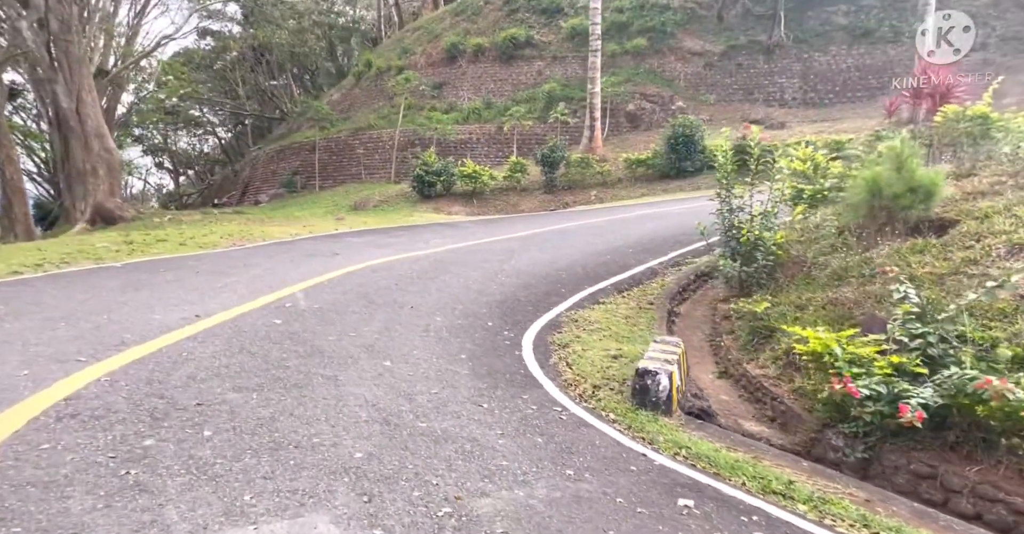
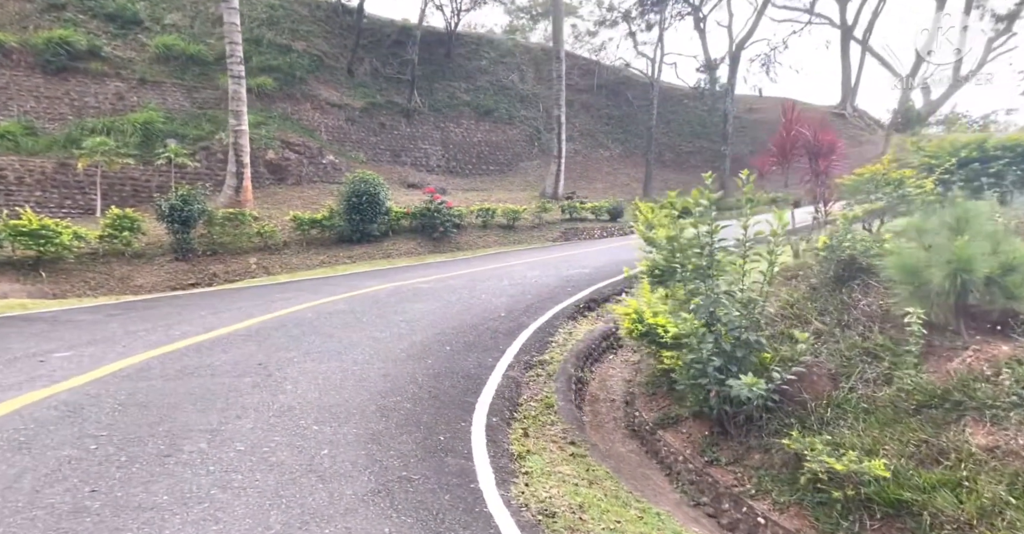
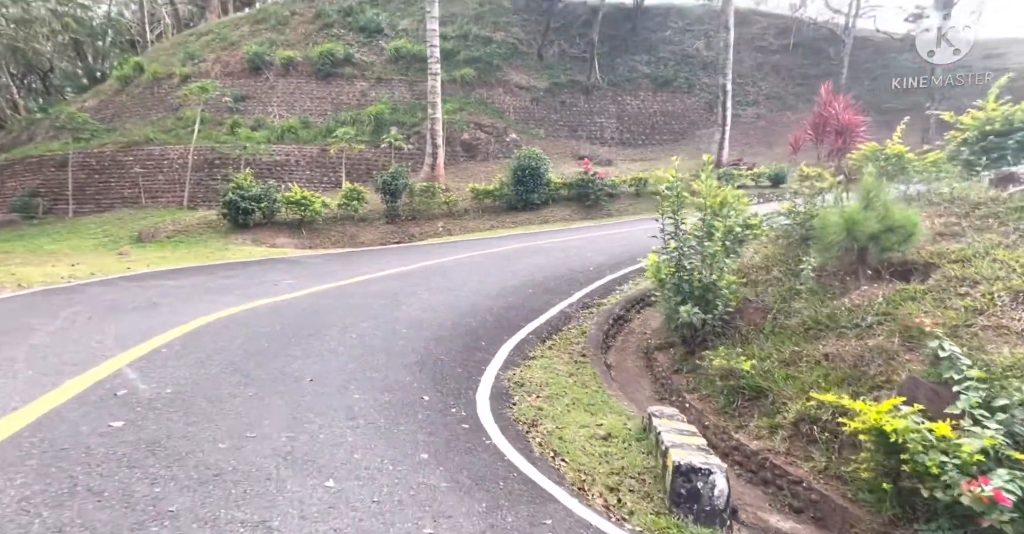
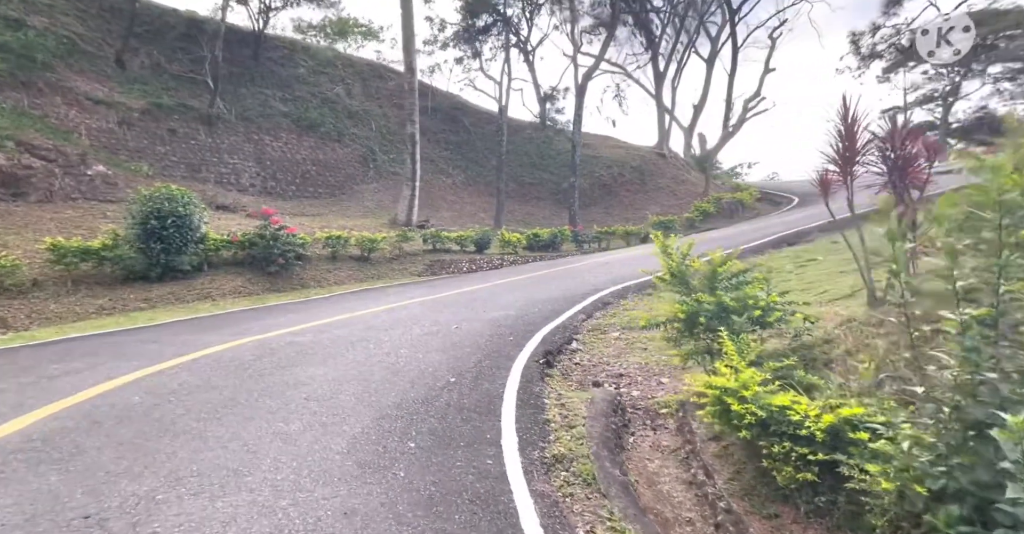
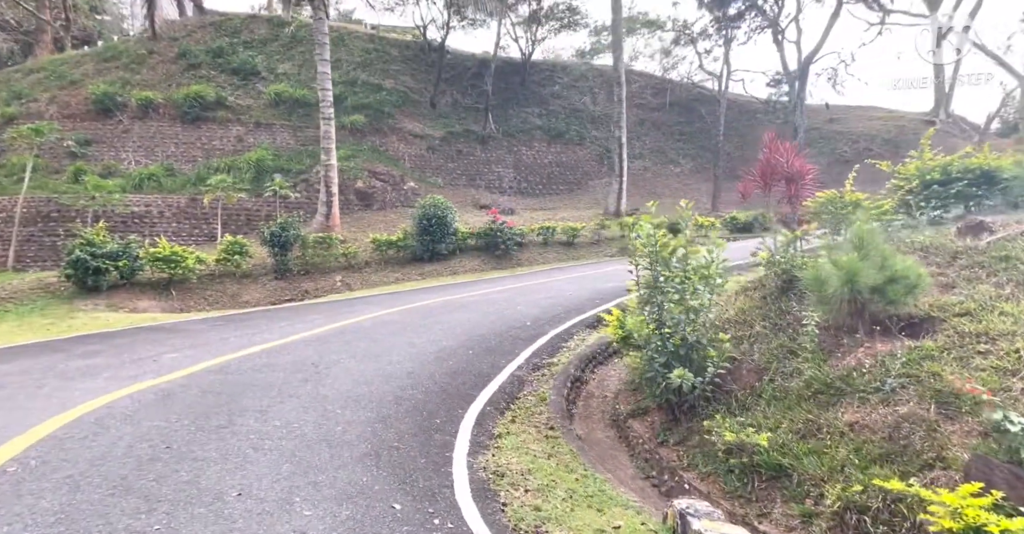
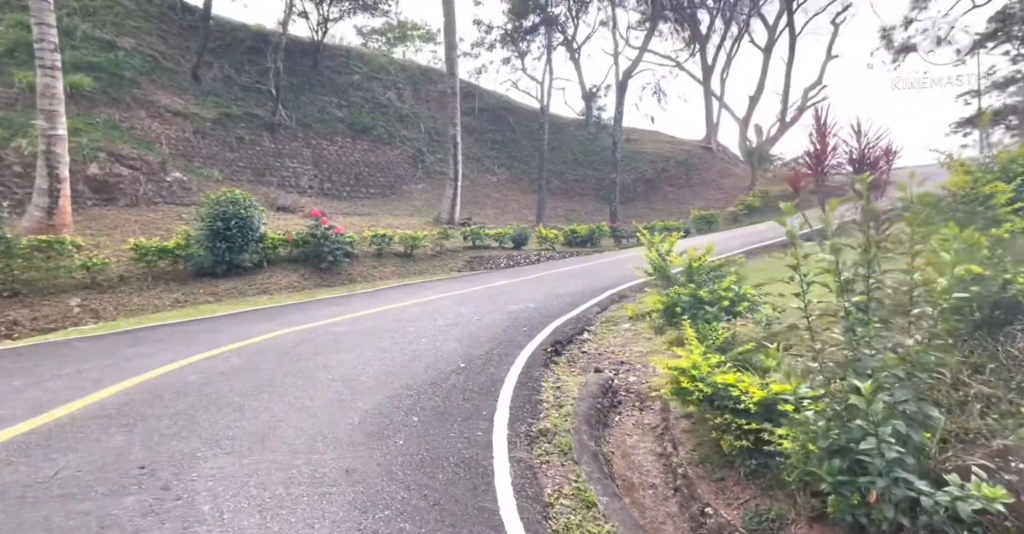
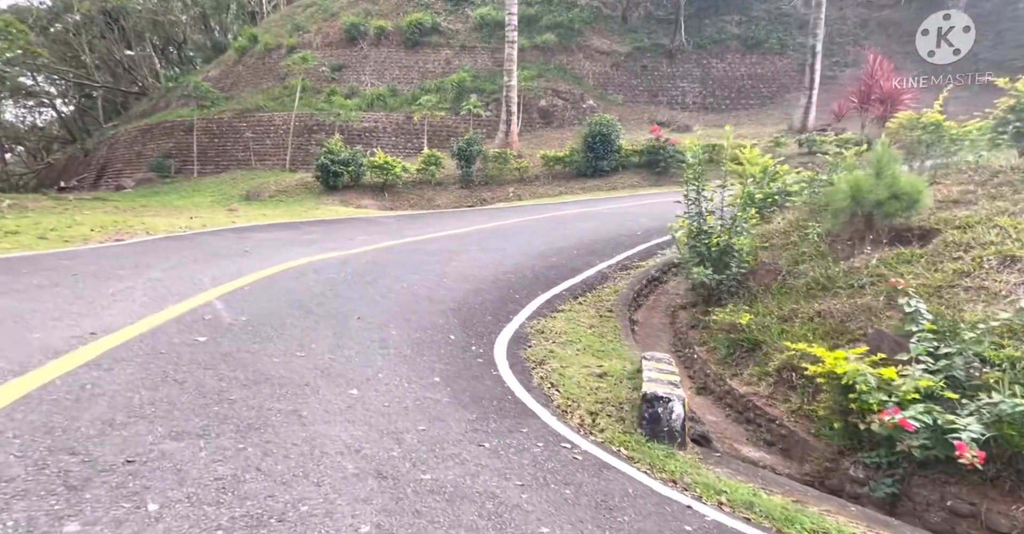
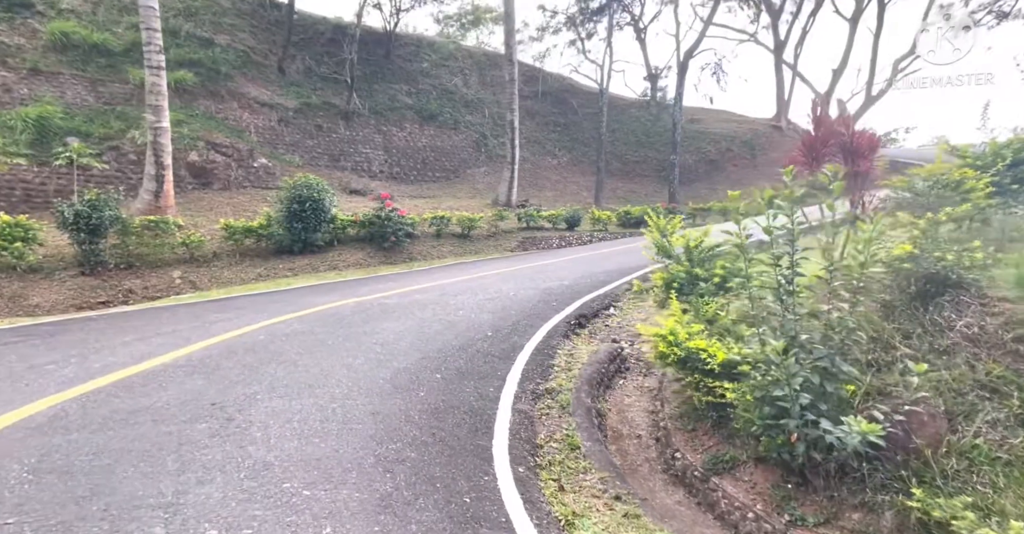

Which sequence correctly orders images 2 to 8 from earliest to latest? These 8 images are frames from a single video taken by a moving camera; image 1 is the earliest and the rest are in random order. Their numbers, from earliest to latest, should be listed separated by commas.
7, 3, 5, 2, 8, 6, 4
